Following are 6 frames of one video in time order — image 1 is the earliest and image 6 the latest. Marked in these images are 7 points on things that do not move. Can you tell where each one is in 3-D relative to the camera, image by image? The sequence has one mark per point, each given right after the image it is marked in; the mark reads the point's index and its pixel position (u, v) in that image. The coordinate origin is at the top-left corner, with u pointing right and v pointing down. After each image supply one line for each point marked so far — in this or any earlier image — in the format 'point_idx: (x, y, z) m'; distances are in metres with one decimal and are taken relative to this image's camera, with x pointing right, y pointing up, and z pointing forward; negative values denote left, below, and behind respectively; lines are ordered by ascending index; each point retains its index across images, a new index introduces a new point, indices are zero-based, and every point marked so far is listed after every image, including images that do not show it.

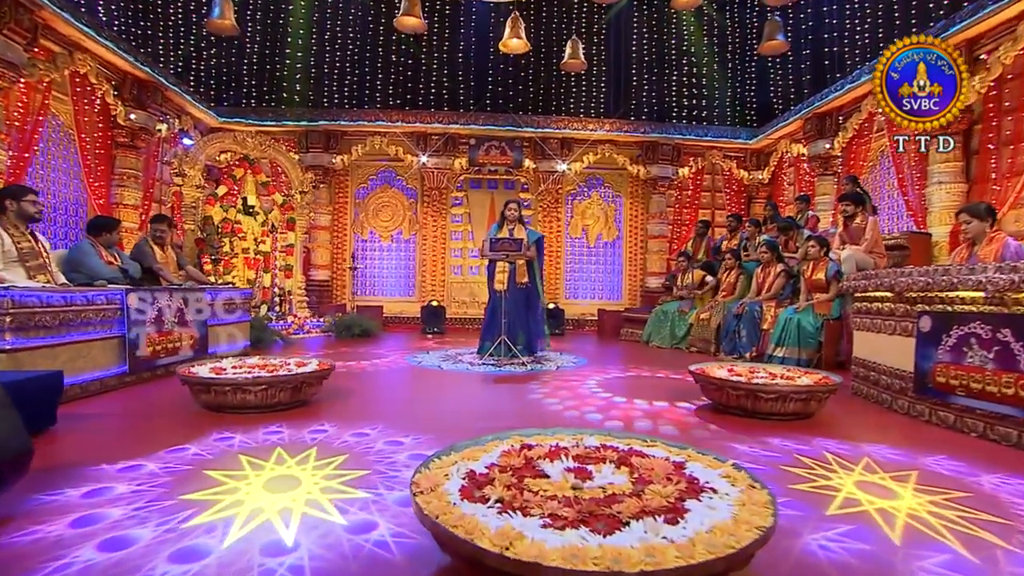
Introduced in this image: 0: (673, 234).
0: (+3.3, +1.1, +11.3) m
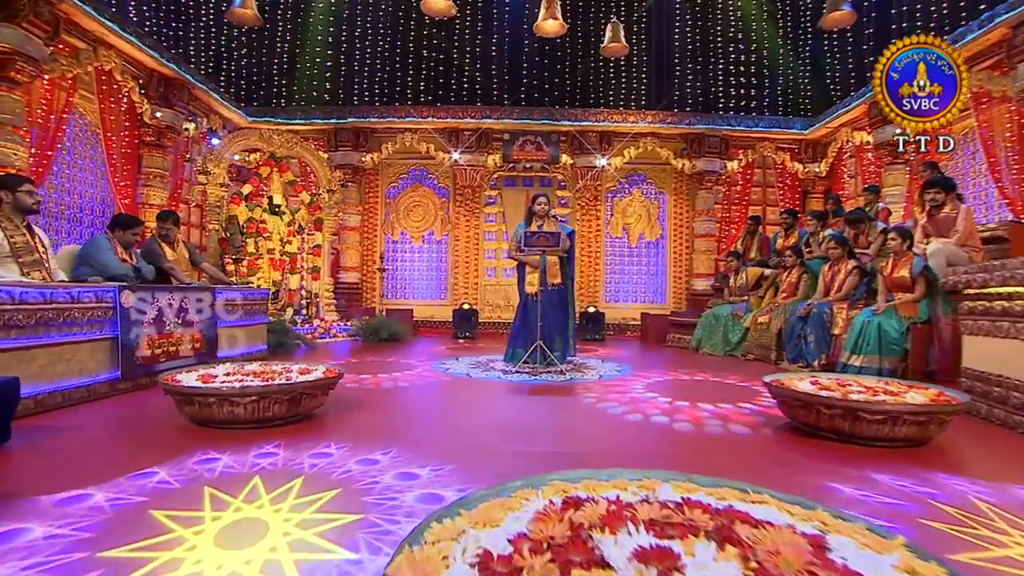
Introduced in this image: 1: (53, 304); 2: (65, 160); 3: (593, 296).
0: (+4.0, +1.0, +10.6) m
1: (-2.8, -0.1, +3.4) m
2: (-5.6, +1.6, +6.9) m
3: (+1.6, -0.2, +10.8) m
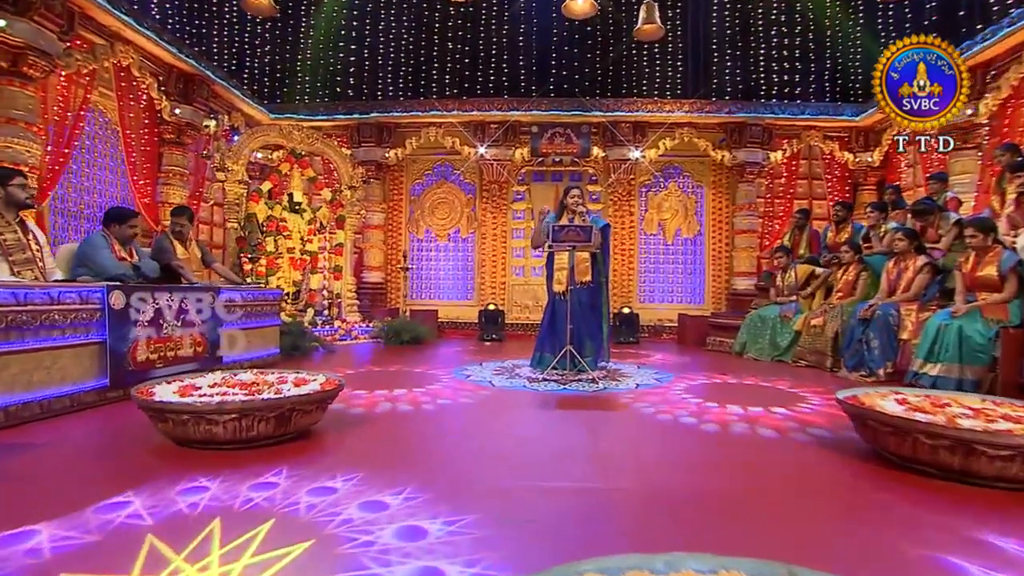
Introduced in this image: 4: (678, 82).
0: (+4.5, +1.1, +9.9) m
1: (-2.7, -0.1, +3.1) m
2: (-5.3, +1.6, +6.8) m
3: (+2.1, -0.2, +10.2) m
4: (+3.0, +3.8, +10.2) m
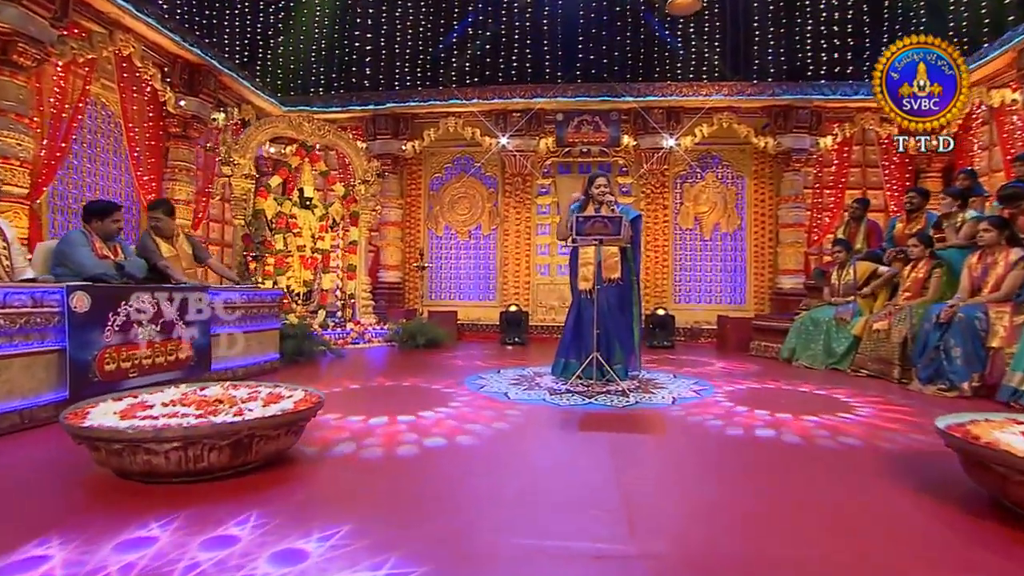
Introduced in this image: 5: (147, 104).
0: (+4.9, +1.1, +9.0) m
1: (-2.7, -0.1, +2.7) m
2: (-5.1, +1.6, +6.5) m
3: (+2.6, -0.1, +9.5) m
4: (+3.4, +3.8, +9.4) m
5: (-4.7, +2.4, +7.2) m
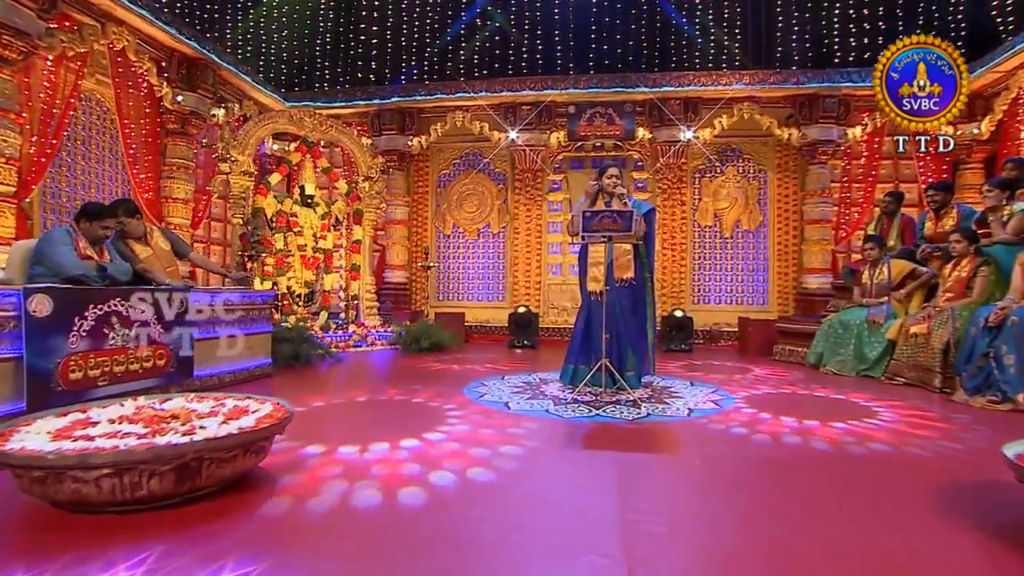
0: (+5.0, +1.1, +8.5) m
1: (-2.7, -0.1, +2.4) m
2: (-5.0, +1.6, +6.3) m
3: (+2.7, -0.1, +9.0) m
4: (+3.6, +3.8, +8.9) m
5: (-4.6, +2.4, +7.0) m
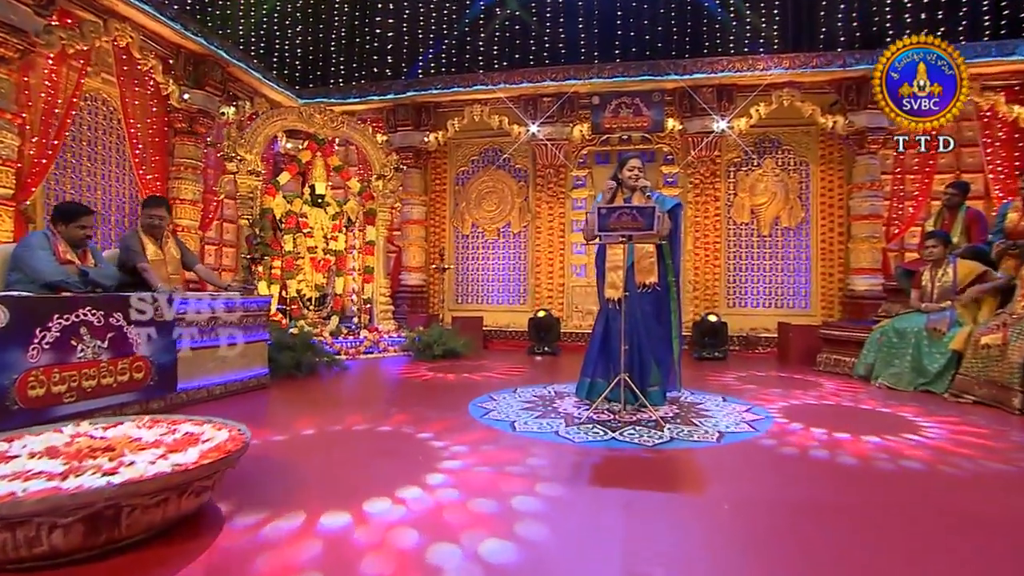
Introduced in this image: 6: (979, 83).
0: (+5.3, +1.1, +7.7) m
1: (-2.8, -0.2, +2.1) m
2: (-4.8, +1.5, +6.1) m
3: (+3.0, -0.2, +8.4) m
4: (+3.9, +3.8, +8.2) m
5: (-4.4, +2.3, +6.8) m
6: (+6.2, +2.7, +7.4) m
